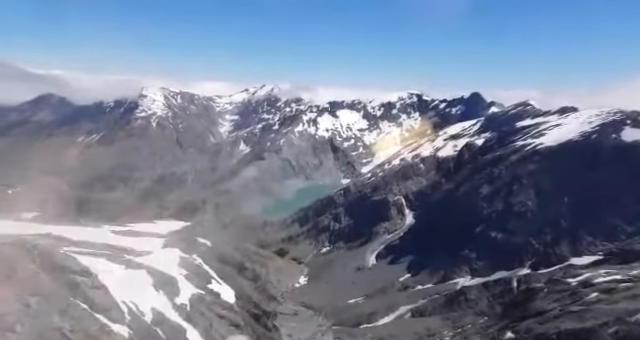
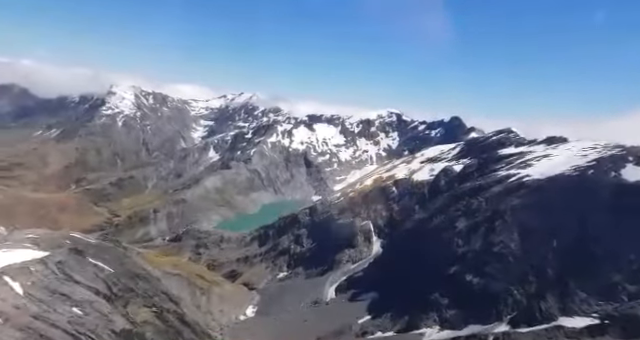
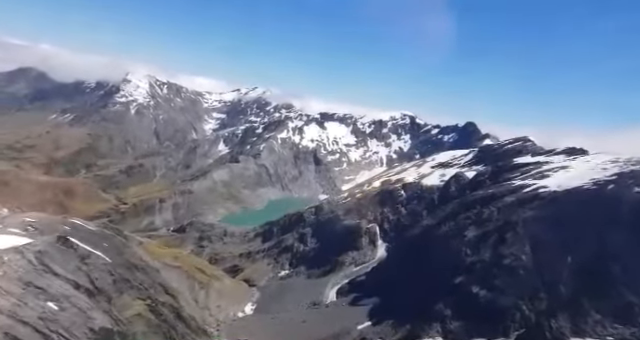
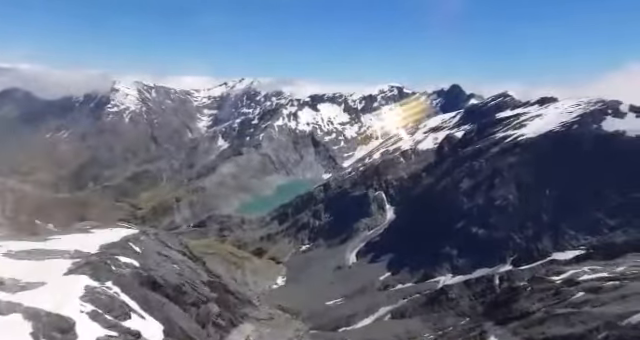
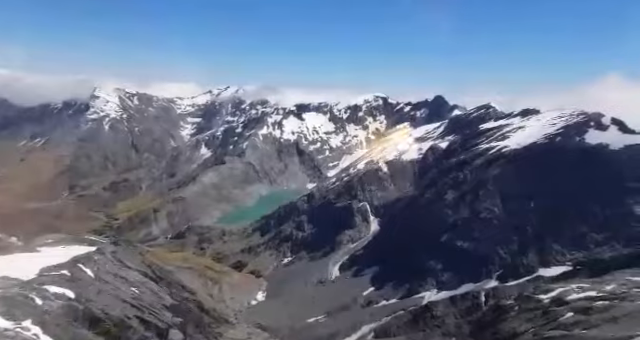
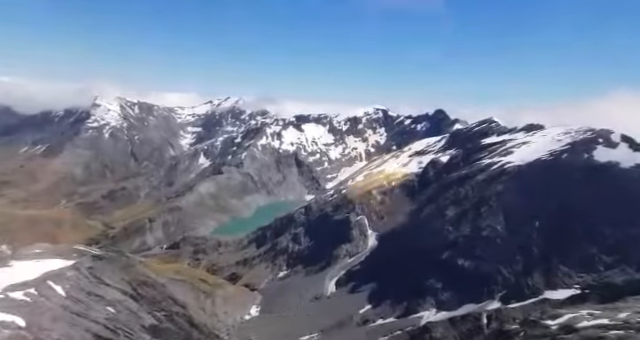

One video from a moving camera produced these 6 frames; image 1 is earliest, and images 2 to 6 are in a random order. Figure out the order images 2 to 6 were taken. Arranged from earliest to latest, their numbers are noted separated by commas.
4, 5, 6, 2, 3
